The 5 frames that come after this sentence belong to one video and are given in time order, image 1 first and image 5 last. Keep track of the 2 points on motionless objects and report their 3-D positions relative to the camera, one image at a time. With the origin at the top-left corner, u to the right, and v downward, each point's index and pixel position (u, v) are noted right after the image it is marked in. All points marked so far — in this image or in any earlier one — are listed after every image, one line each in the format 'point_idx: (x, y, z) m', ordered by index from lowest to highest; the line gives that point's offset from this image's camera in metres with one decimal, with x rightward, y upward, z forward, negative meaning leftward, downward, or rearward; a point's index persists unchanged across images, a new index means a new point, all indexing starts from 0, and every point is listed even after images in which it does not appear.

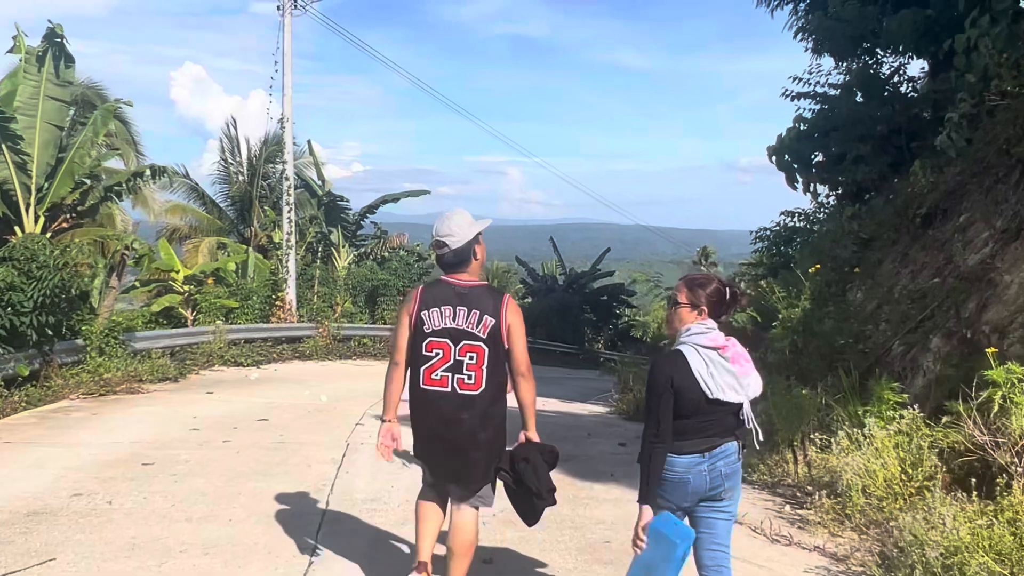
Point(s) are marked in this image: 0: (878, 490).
0: (+1.9, -1.0, +4.4) m
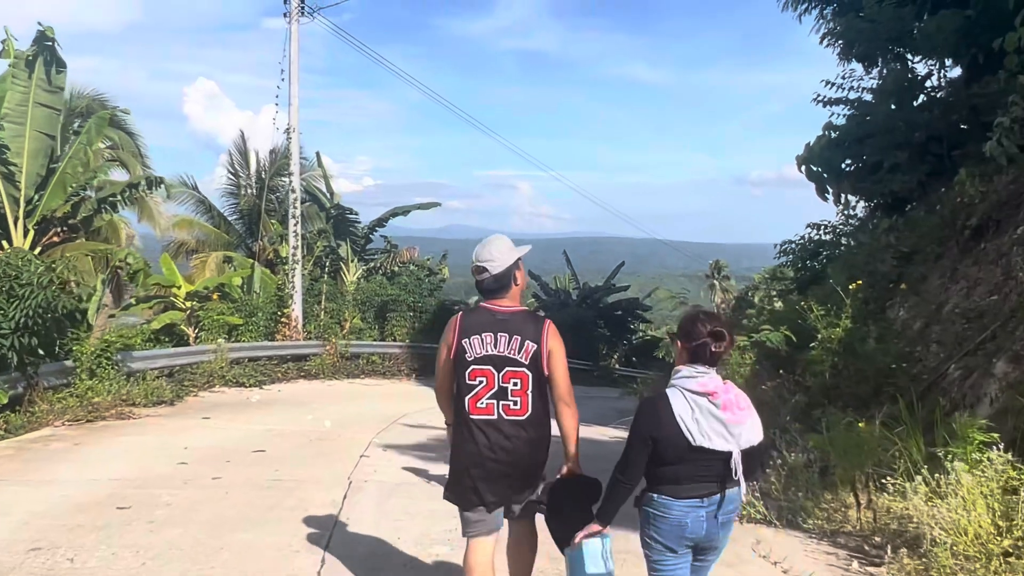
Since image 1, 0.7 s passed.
0: (+2.0, -1.1, +3.8) m
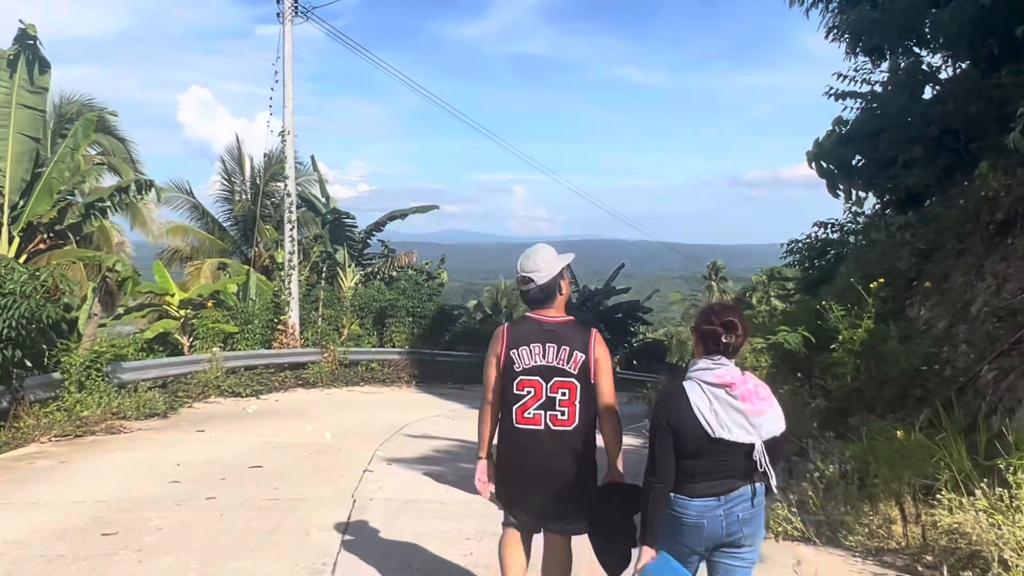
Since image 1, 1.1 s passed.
0: (+2.1, -1.1, +3.4) m
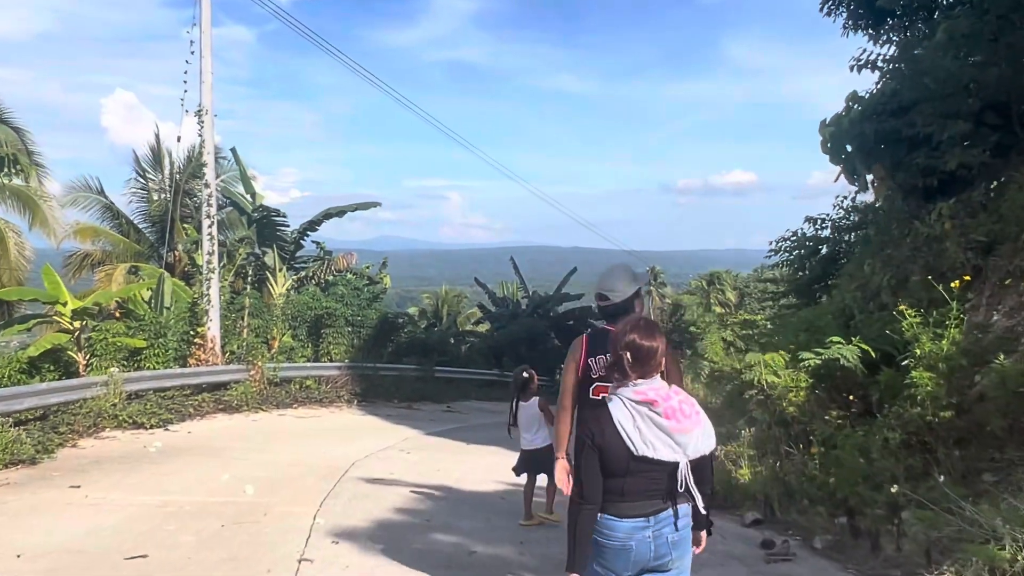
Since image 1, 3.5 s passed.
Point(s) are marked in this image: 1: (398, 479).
0: (+2.3, -1.1, +1.6) m
1: (-1.0, -1.6, +7.3) m
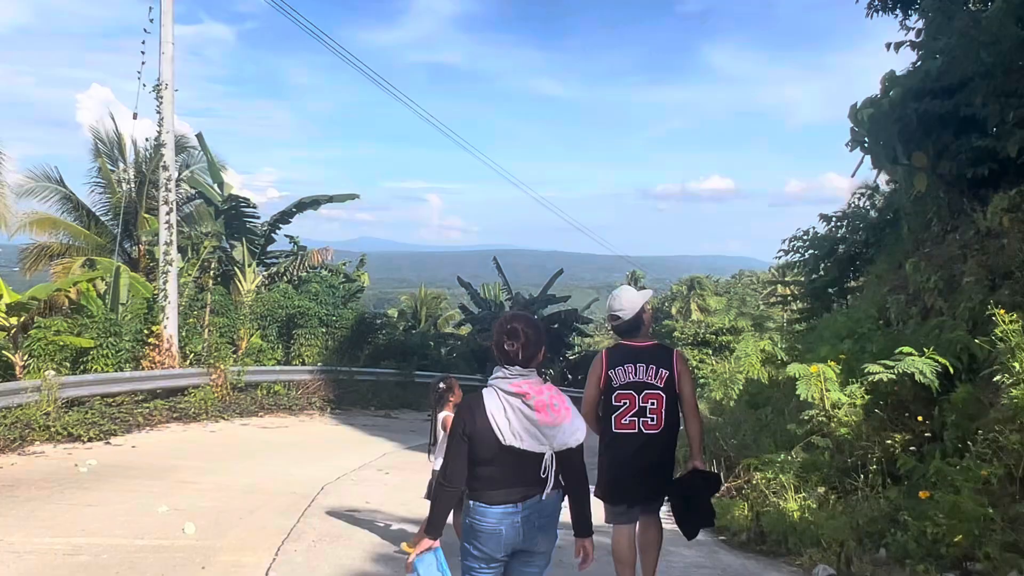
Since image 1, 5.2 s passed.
0: (+2.5, -1.1, +0.5) m
1: (-1.0, -1.6, +6.1) m
